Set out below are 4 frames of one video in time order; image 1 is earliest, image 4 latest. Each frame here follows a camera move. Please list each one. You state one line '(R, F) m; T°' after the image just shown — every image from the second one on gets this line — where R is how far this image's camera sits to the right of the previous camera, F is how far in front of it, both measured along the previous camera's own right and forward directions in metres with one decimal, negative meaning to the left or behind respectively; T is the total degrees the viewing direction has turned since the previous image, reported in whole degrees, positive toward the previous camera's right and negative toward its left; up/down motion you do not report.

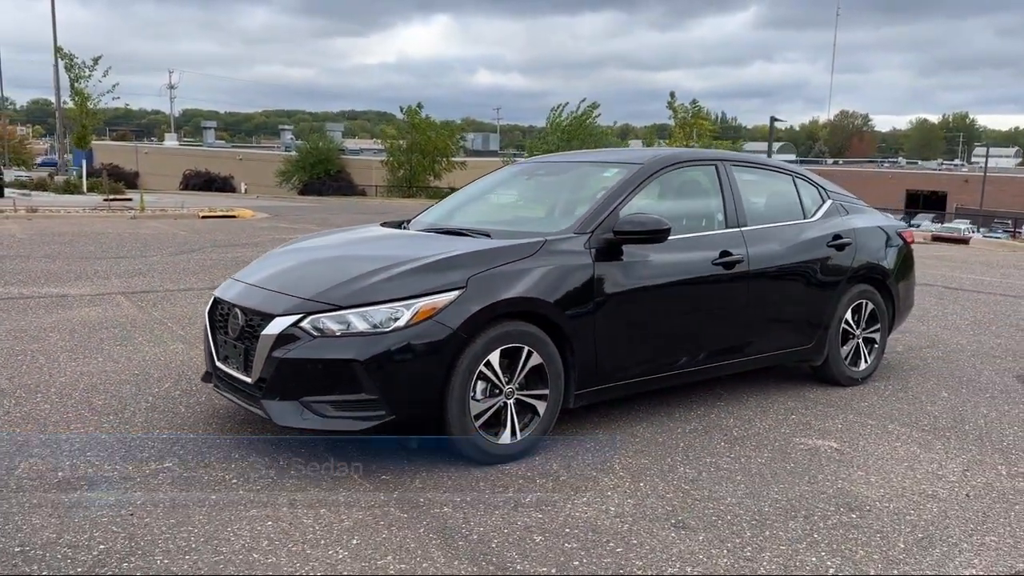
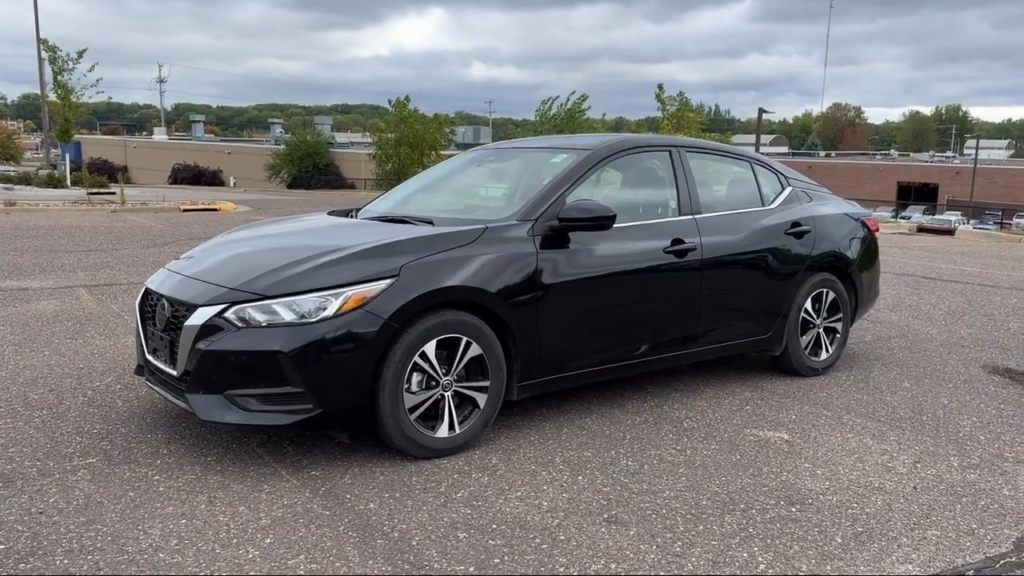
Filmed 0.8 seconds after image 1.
(+0.3, +0.1) m; 0°
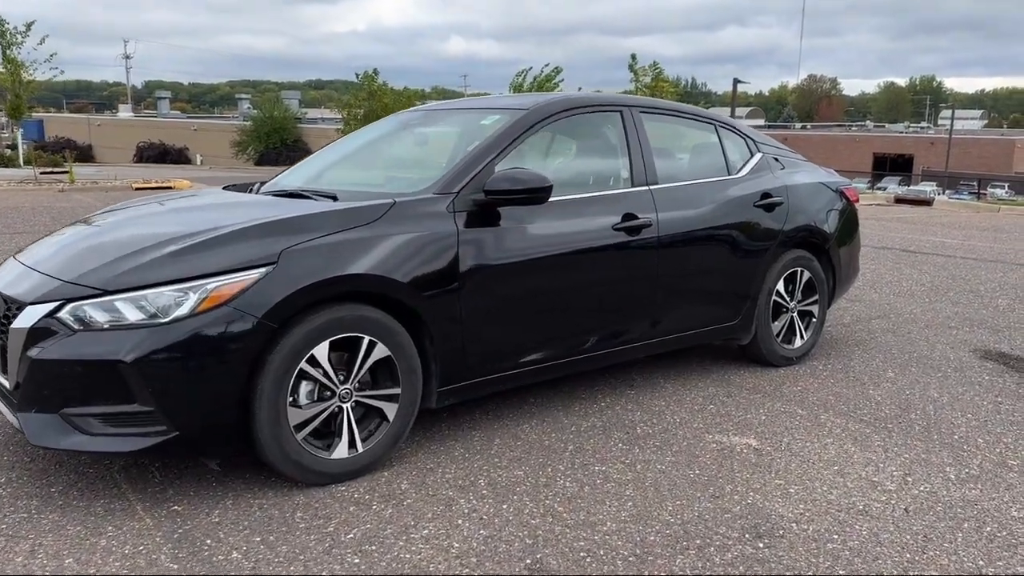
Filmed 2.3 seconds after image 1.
(+0.3, +0.7) m; +1°
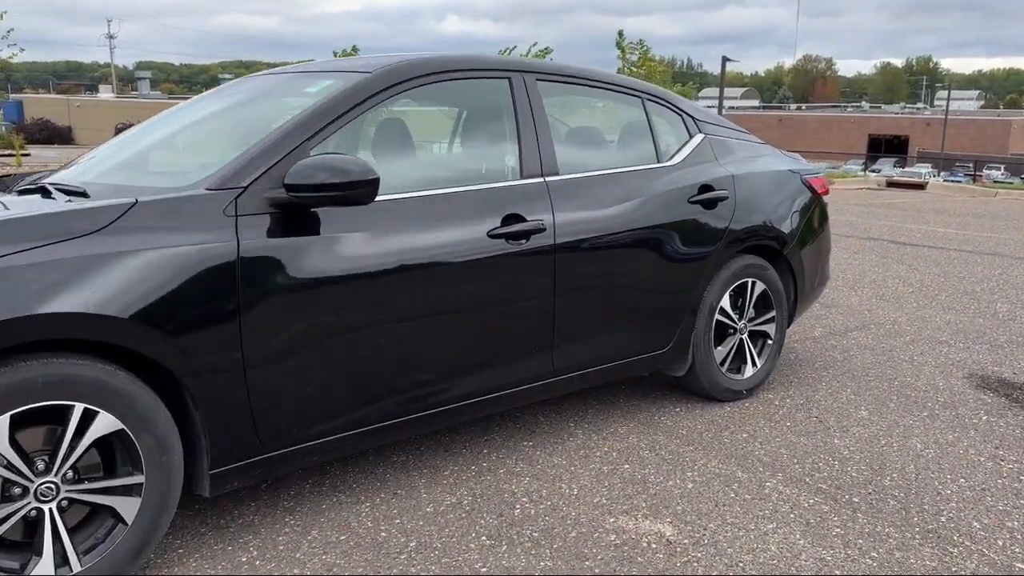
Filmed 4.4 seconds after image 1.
(+0.6, +1.1) m; 0°
